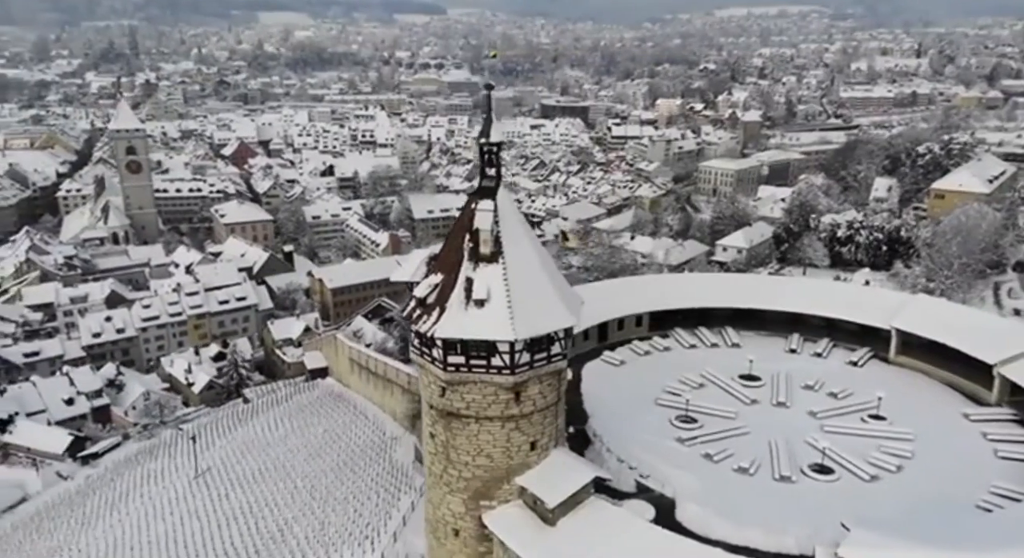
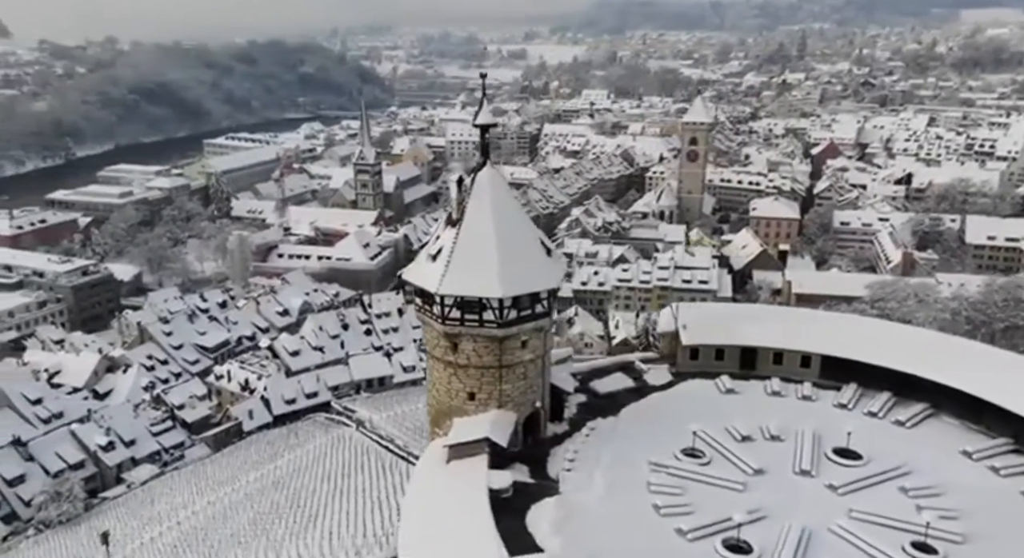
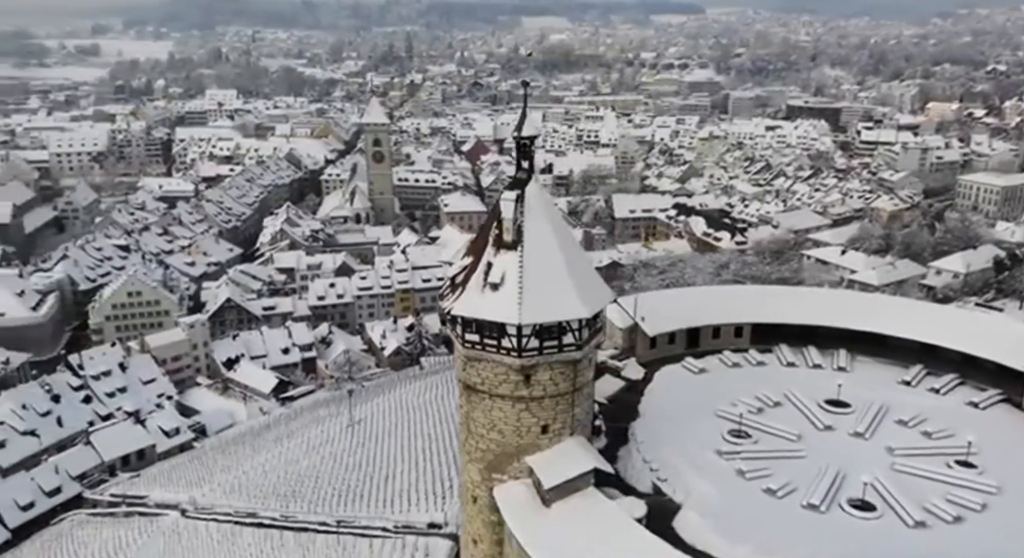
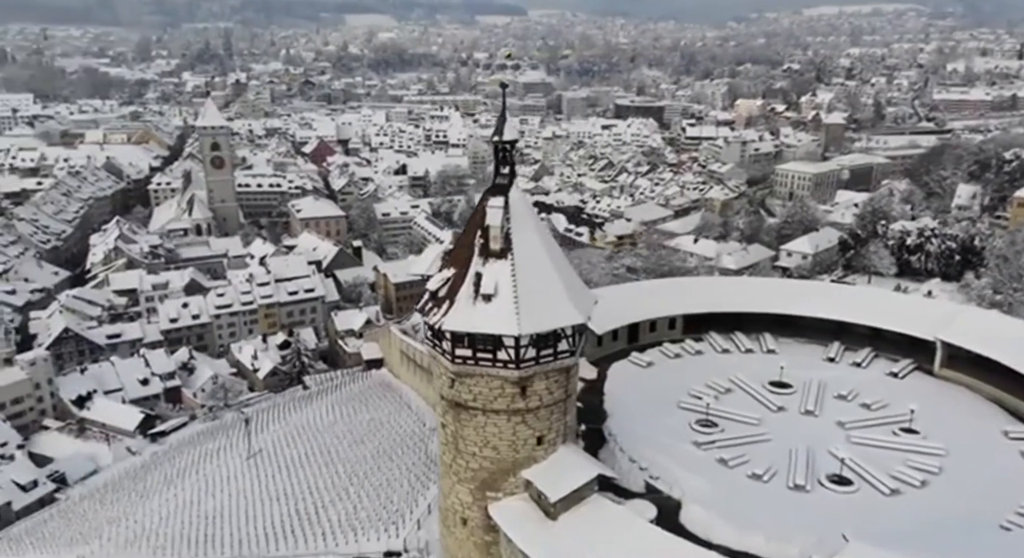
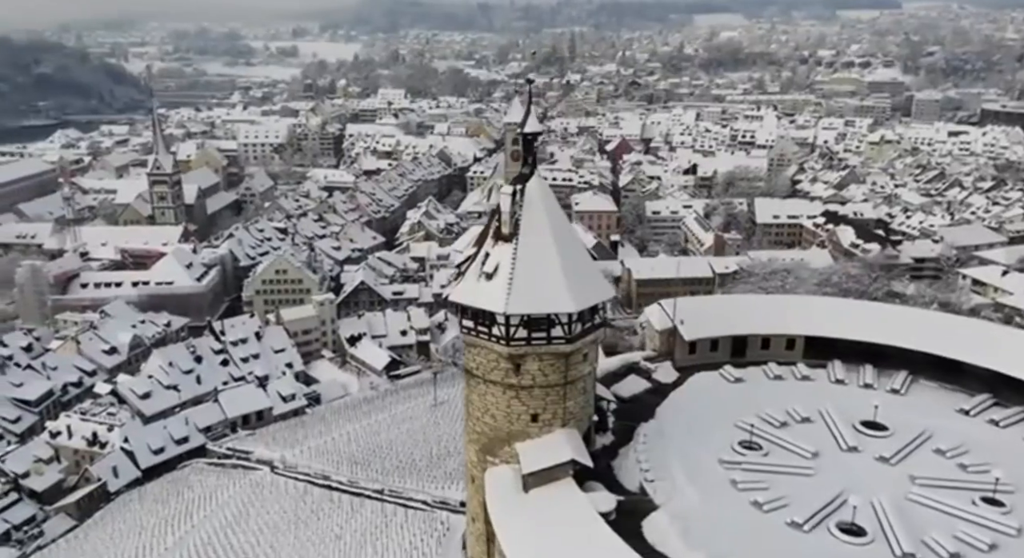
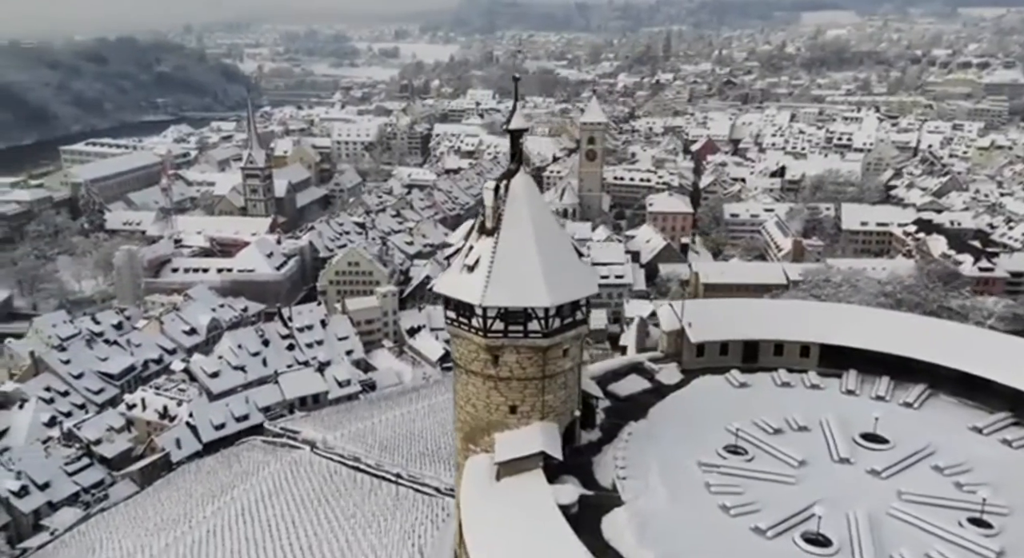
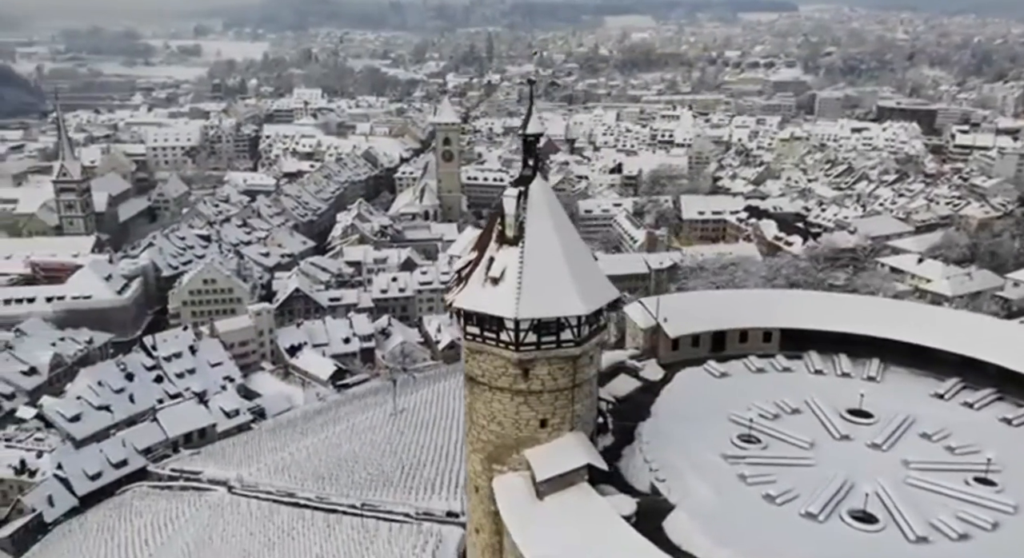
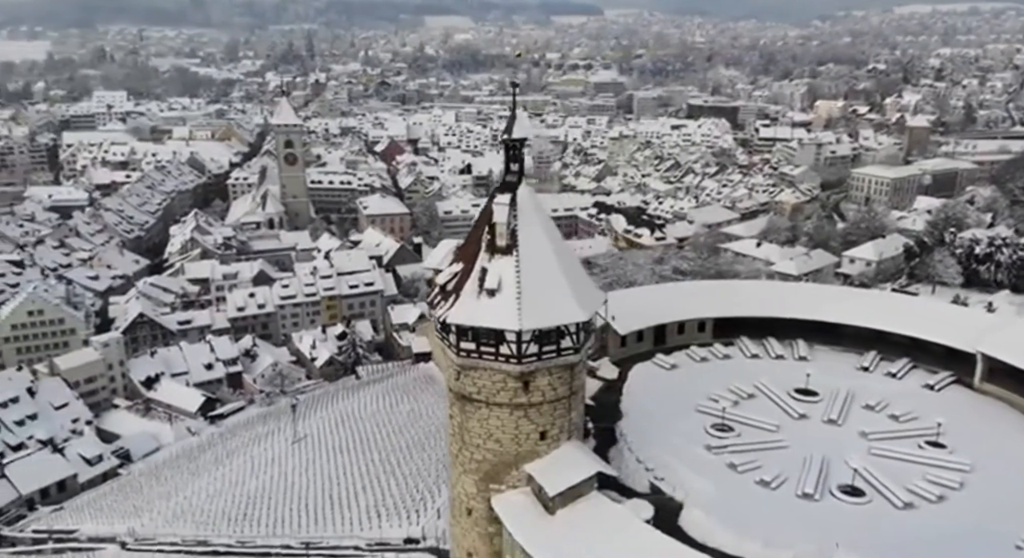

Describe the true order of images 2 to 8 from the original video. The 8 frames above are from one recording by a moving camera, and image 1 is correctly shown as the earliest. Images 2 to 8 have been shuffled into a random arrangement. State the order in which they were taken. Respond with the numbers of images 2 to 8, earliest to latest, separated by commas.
4, 8, 3, 7, 5, 6, 2
